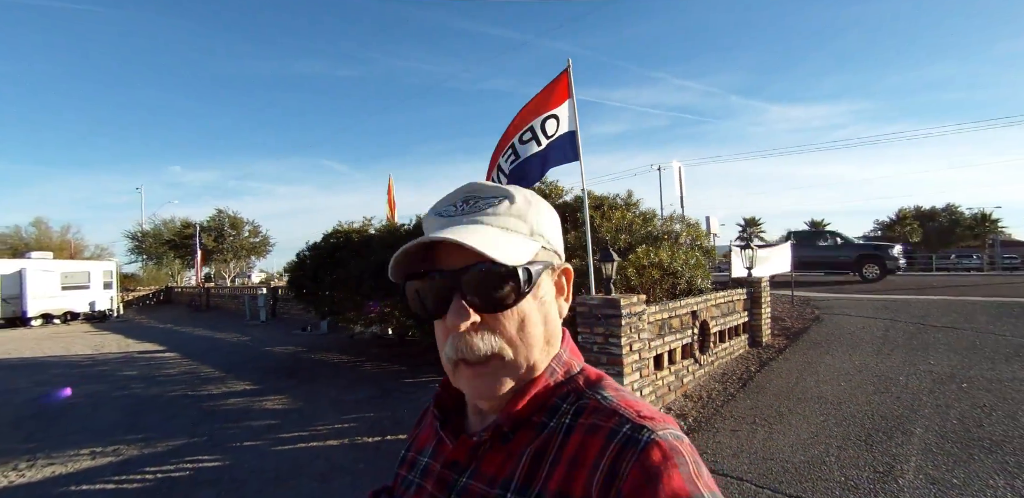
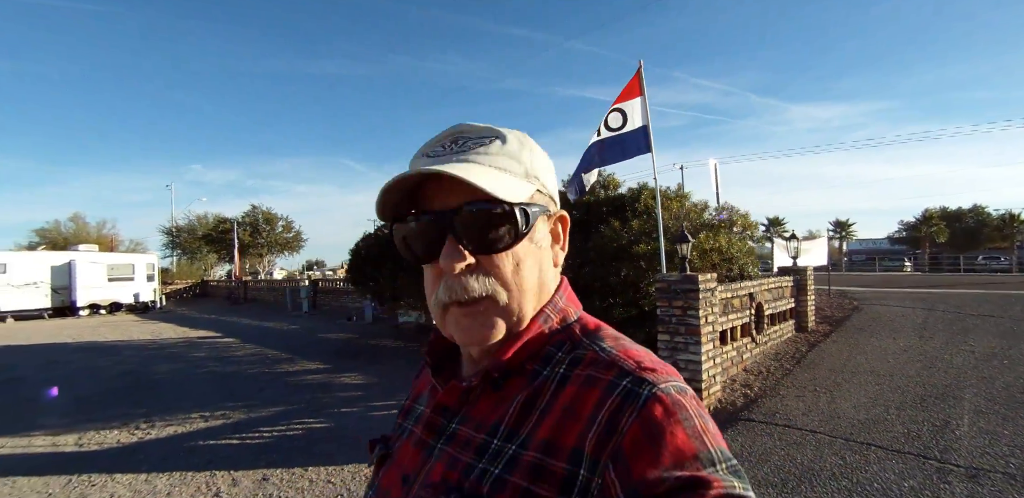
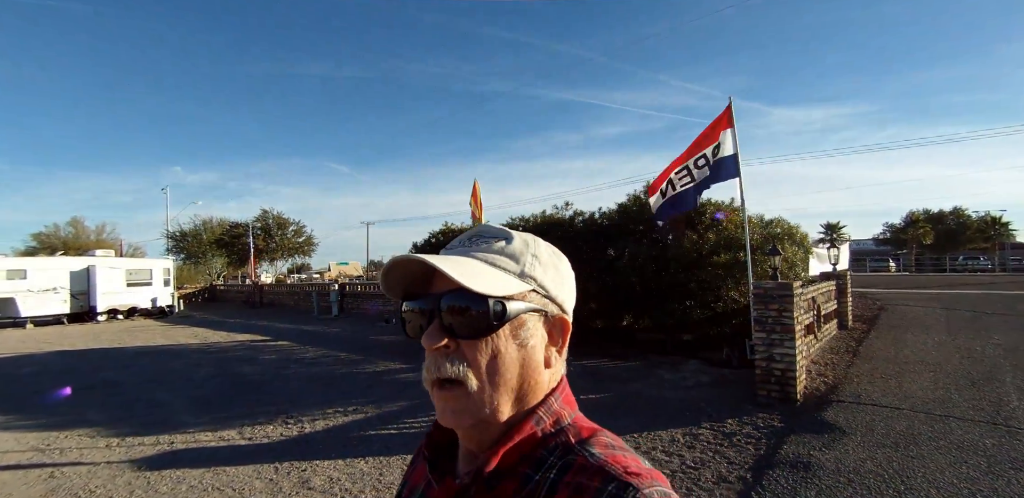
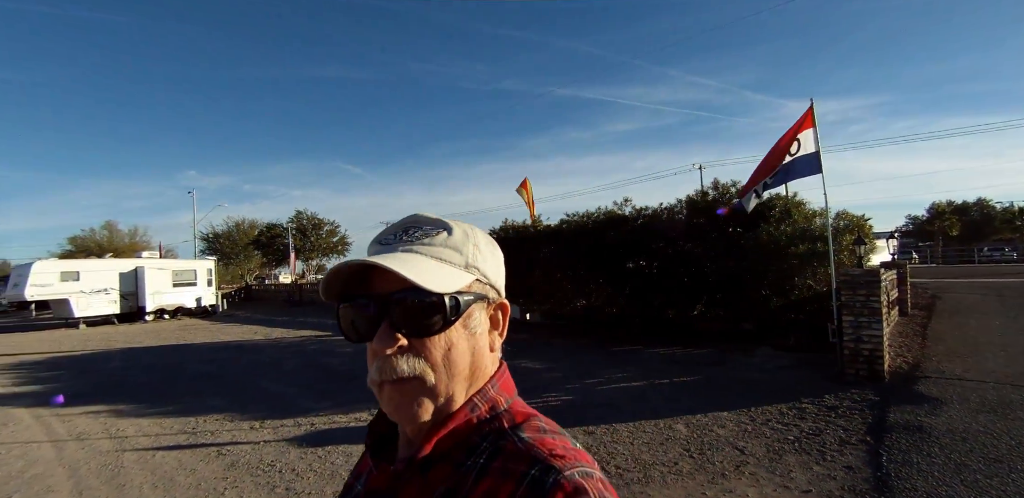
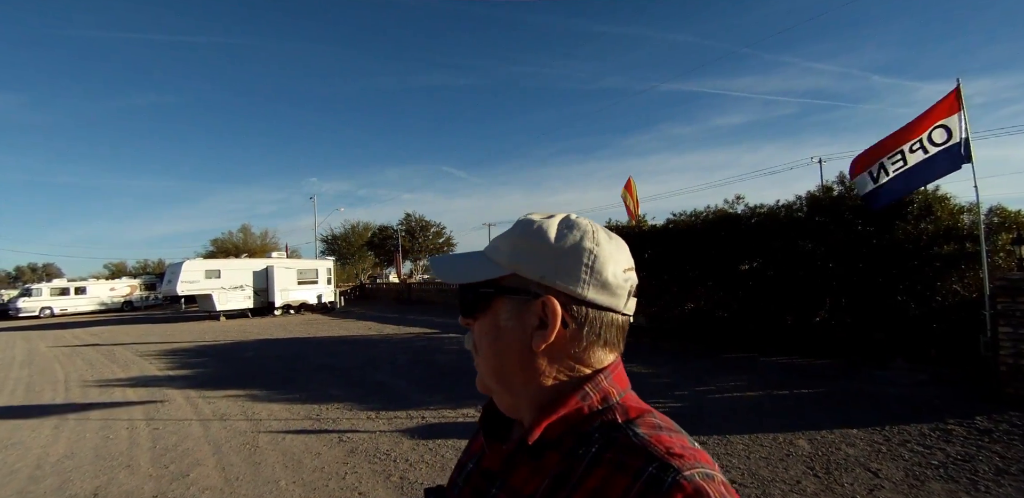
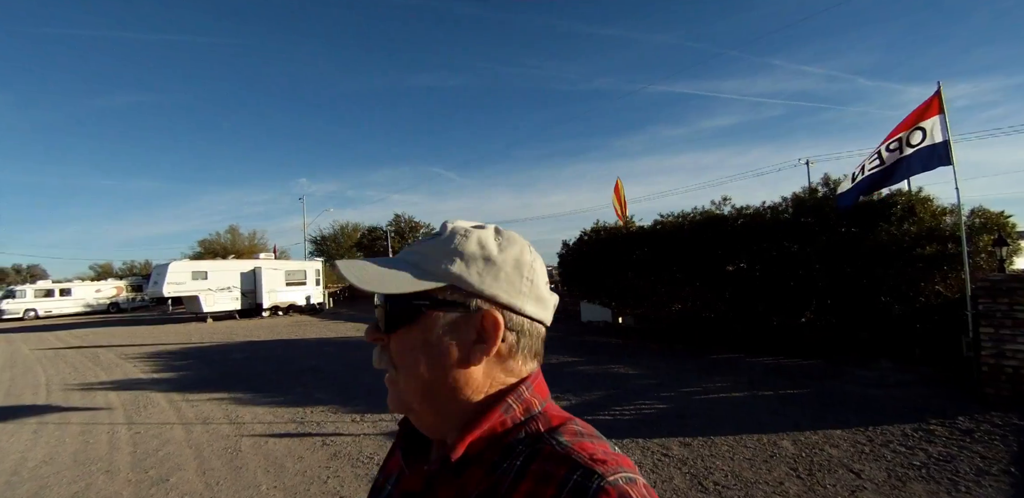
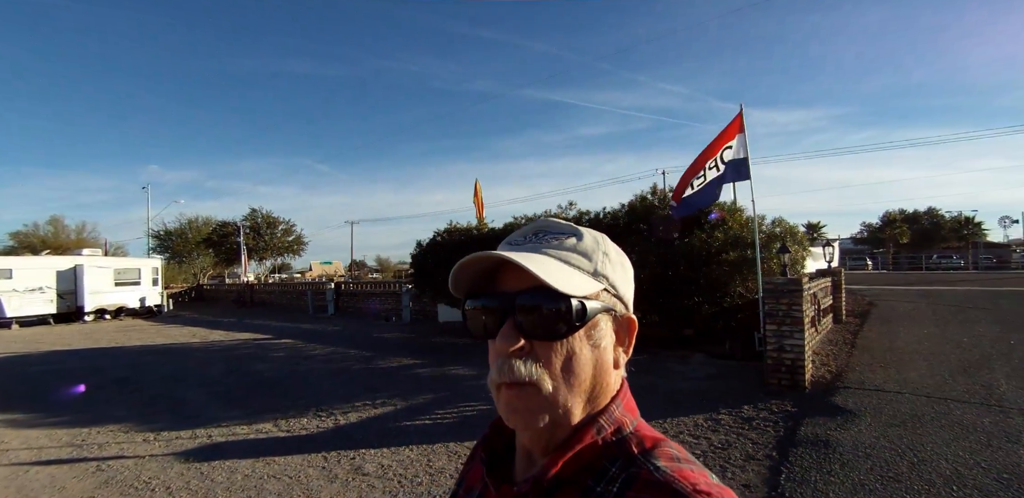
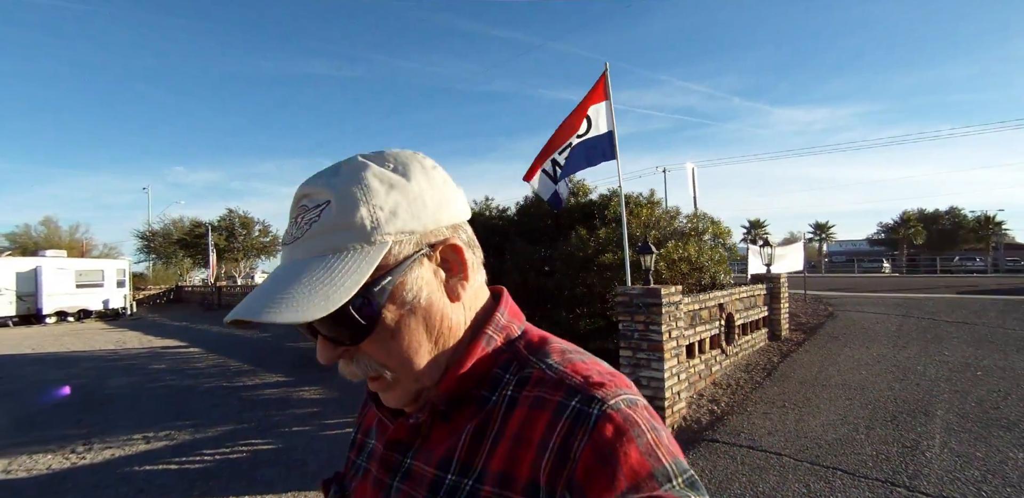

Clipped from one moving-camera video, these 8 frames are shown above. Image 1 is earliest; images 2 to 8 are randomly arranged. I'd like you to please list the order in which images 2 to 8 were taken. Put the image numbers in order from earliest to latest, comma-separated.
8, 2, 3, 7, 4, 6, 5
